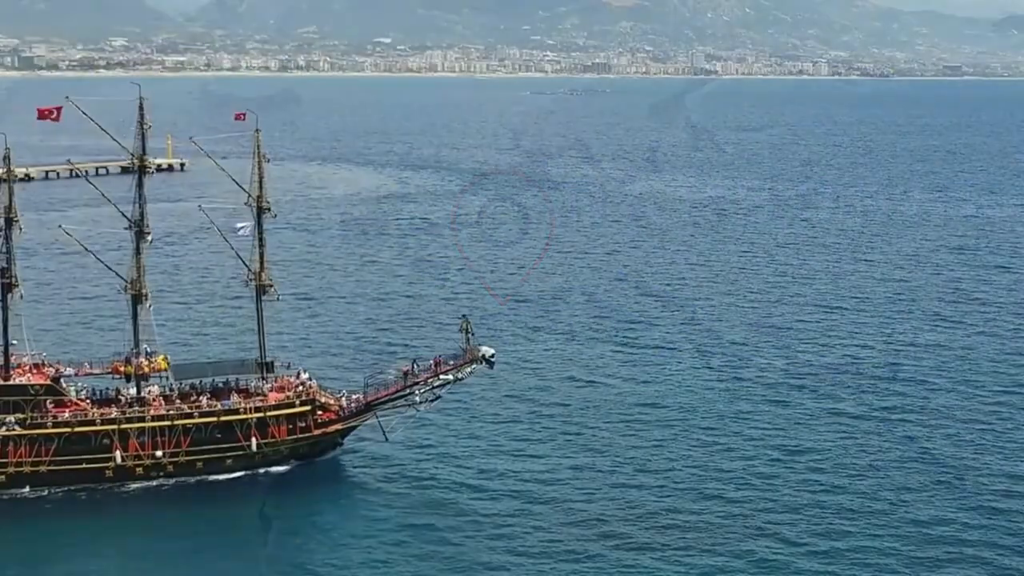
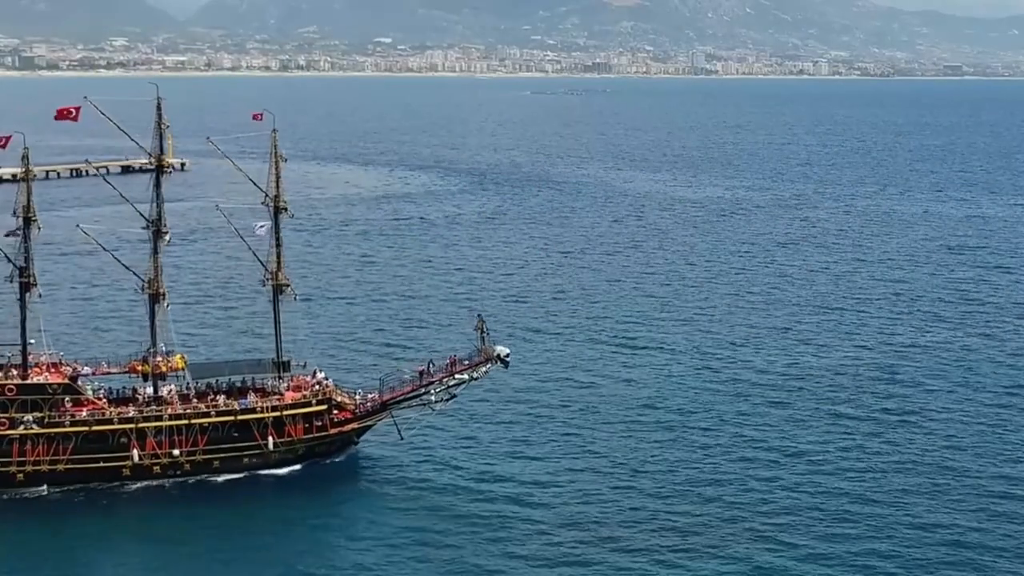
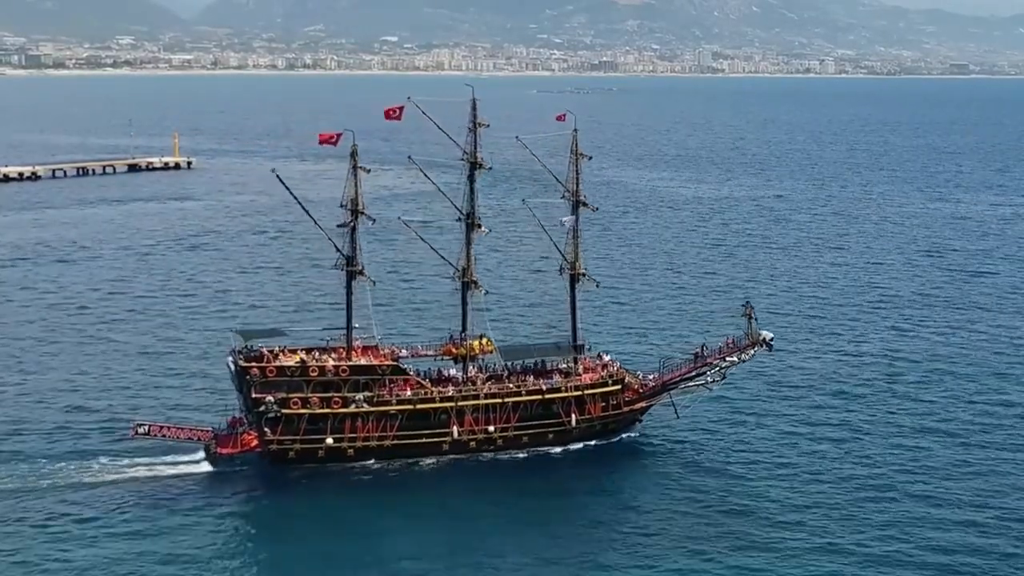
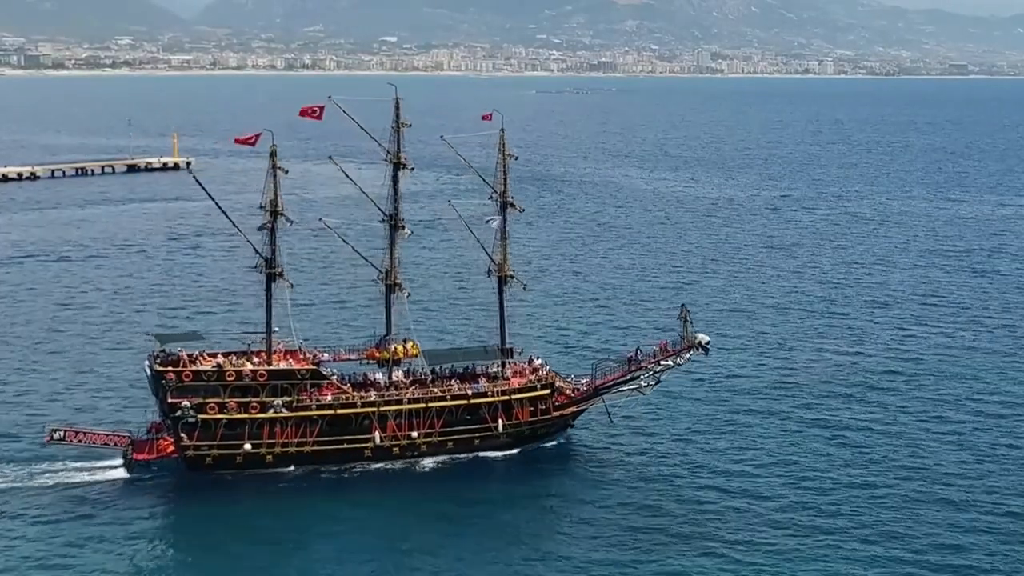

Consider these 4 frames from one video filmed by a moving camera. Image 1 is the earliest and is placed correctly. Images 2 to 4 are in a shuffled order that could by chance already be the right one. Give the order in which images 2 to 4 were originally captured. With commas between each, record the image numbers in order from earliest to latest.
2, 4, 3
